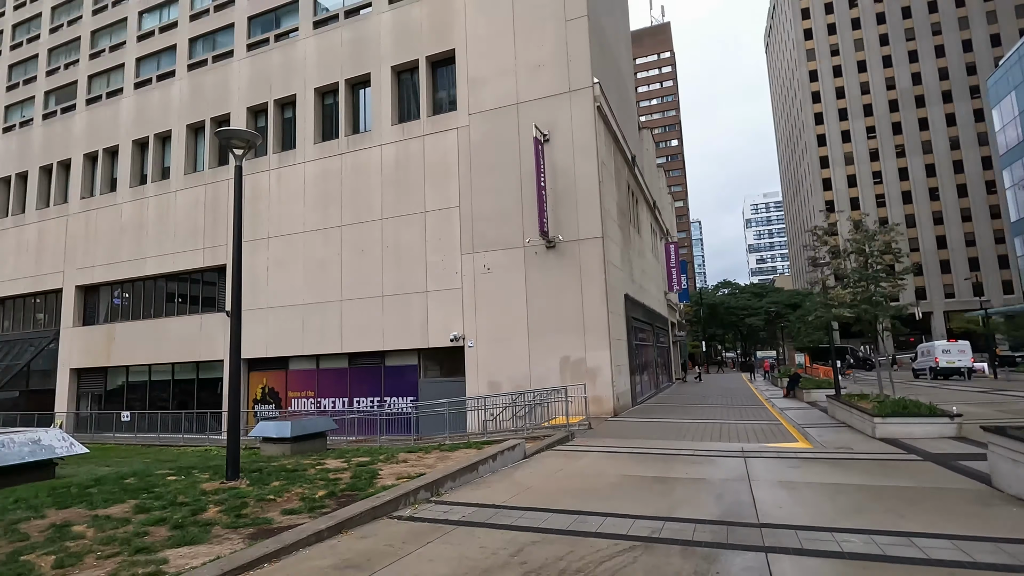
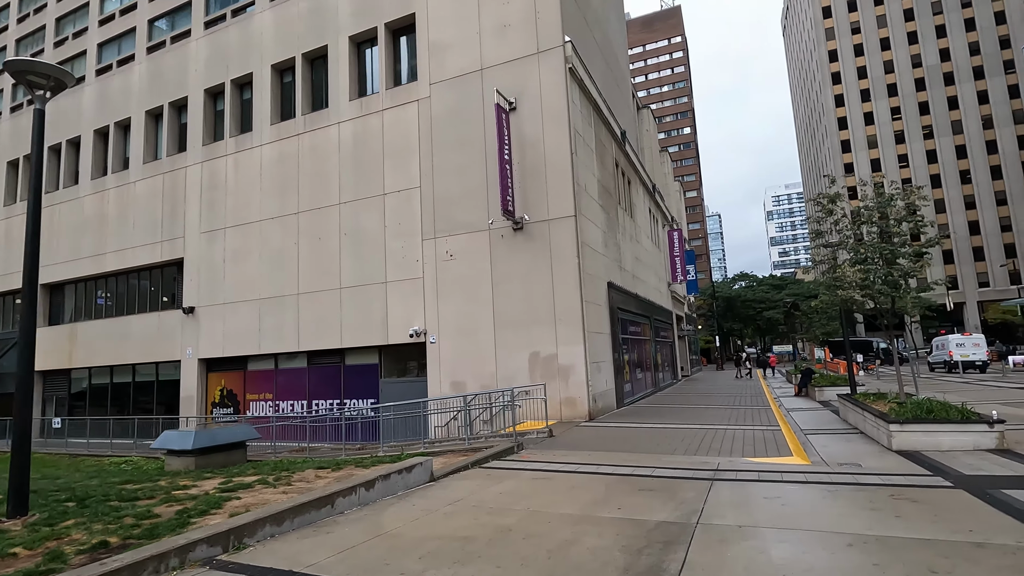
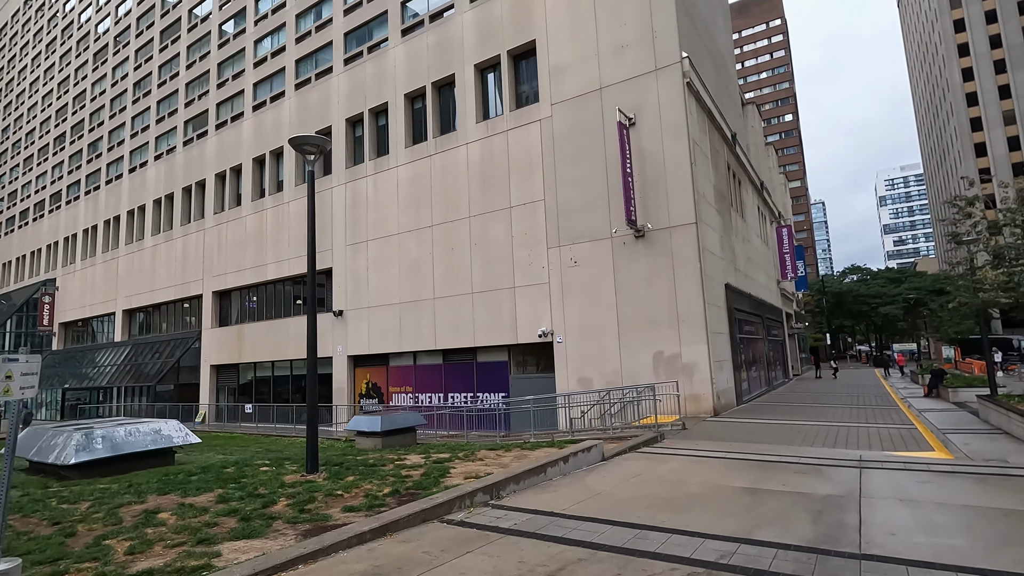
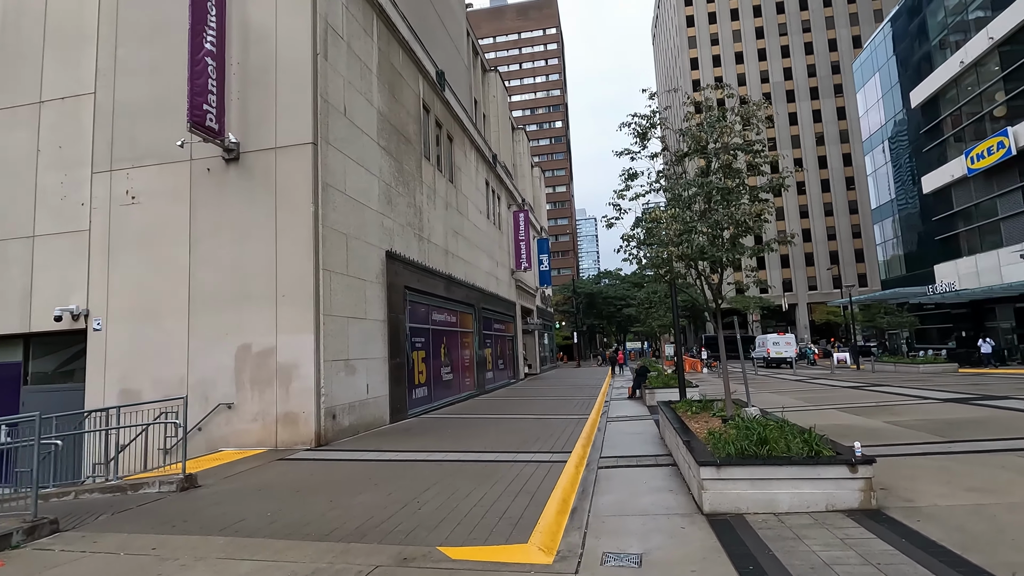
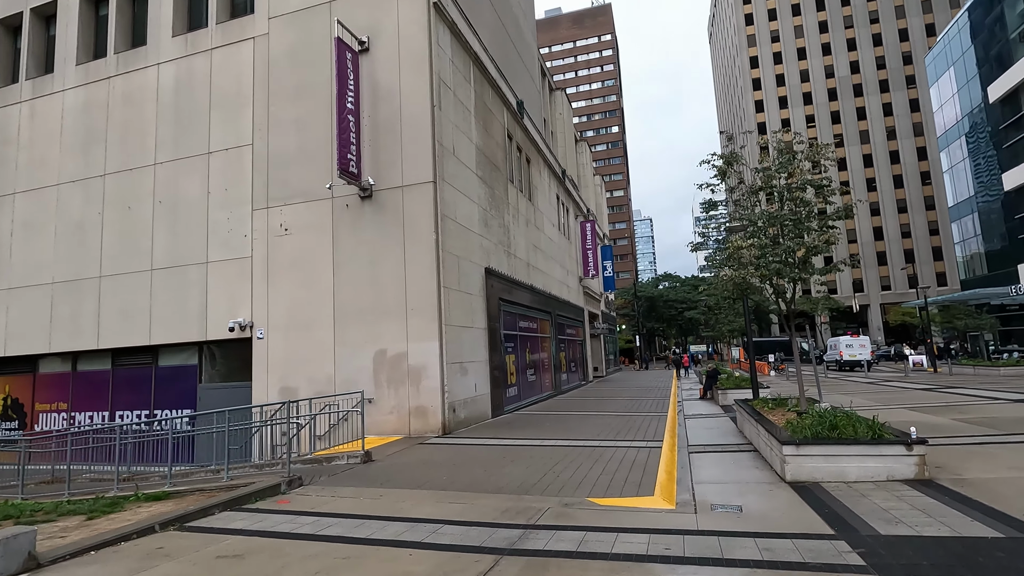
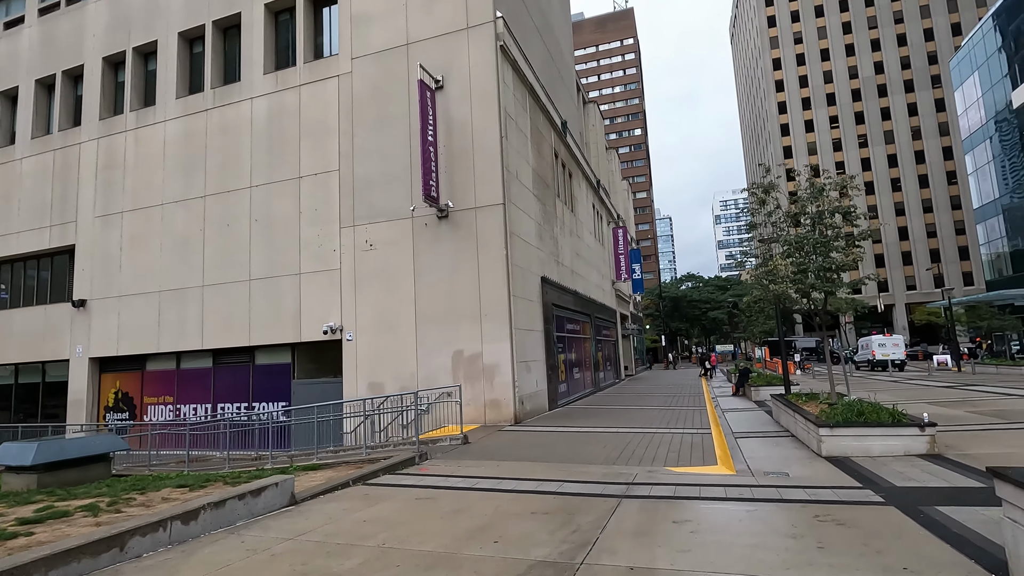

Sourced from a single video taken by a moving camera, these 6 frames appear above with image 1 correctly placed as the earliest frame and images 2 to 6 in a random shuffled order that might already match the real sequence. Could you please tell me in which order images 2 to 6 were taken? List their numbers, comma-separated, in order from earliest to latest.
3, 2, 6, 5, 4
